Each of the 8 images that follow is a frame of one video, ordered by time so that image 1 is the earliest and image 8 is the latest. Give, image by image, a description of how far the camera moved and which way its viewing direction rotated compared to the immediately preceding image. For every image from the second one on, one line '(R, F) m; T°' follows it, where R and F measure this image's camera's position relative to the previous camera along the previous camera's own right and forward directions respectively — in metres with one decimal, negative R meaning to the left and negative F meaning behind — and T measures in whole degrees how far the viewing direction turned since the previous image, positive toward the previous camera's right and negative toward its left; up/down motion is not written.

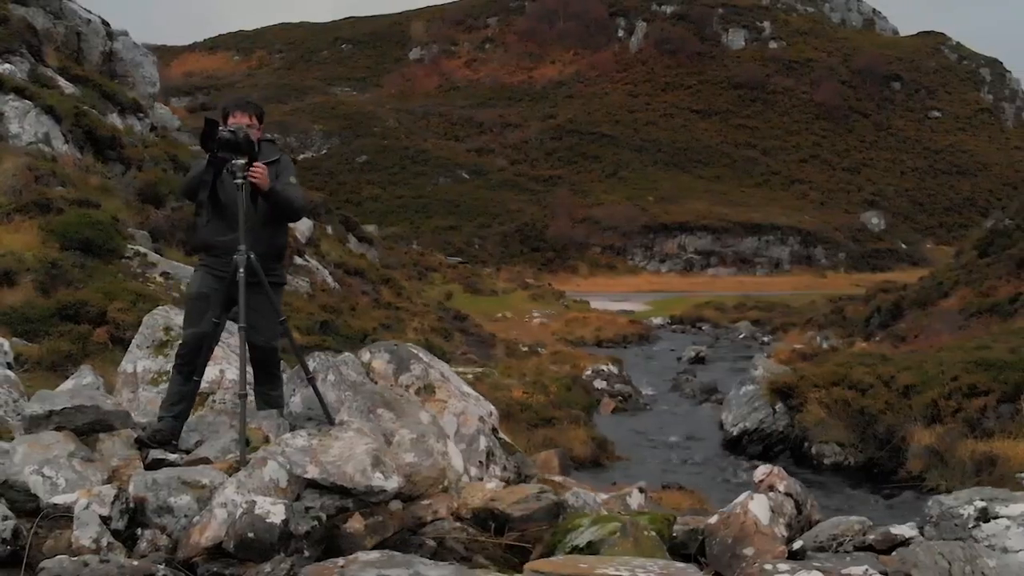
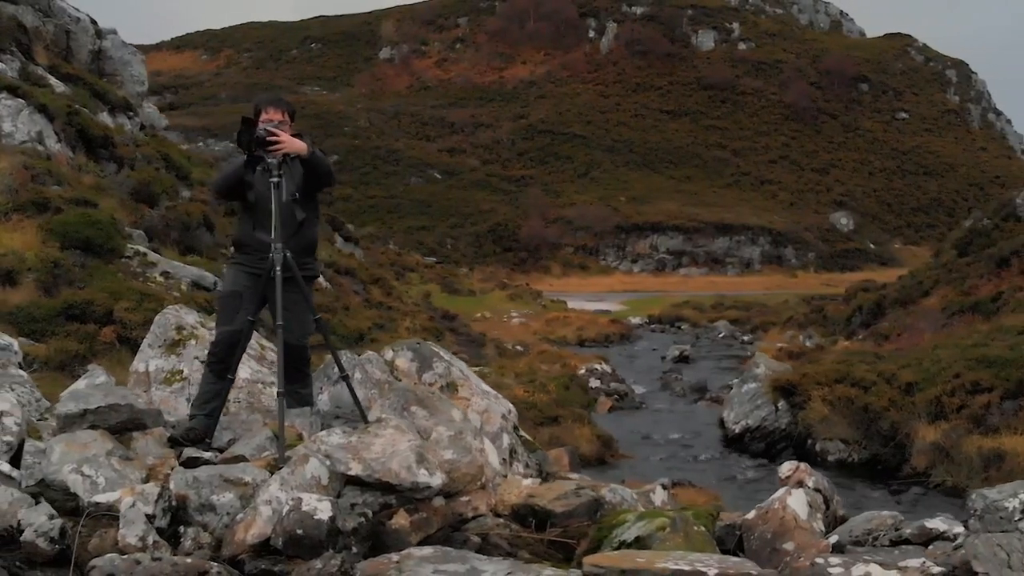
(-0.4, 0.0) m; +1°
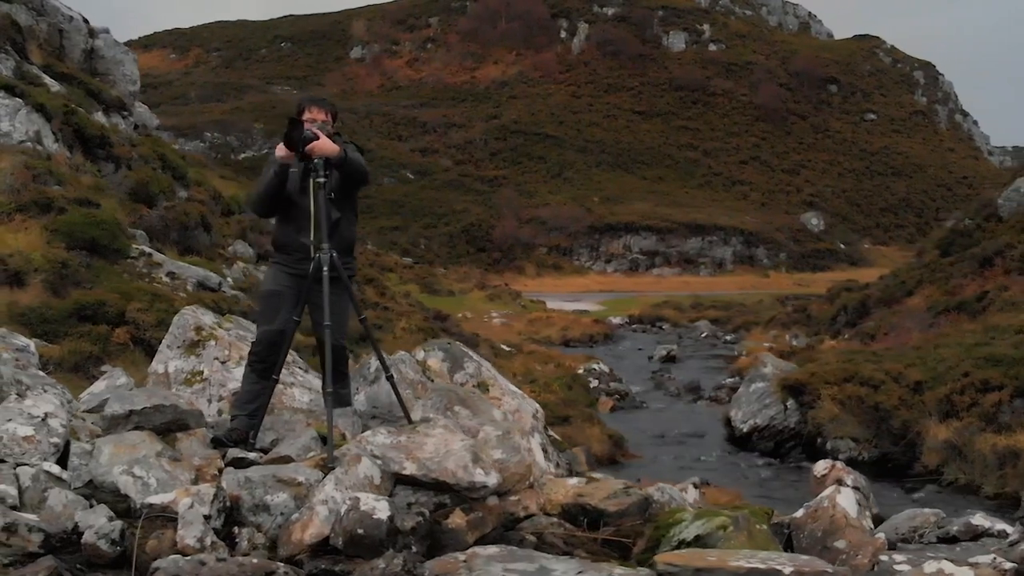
(-0.4, 0.0) m; +1°
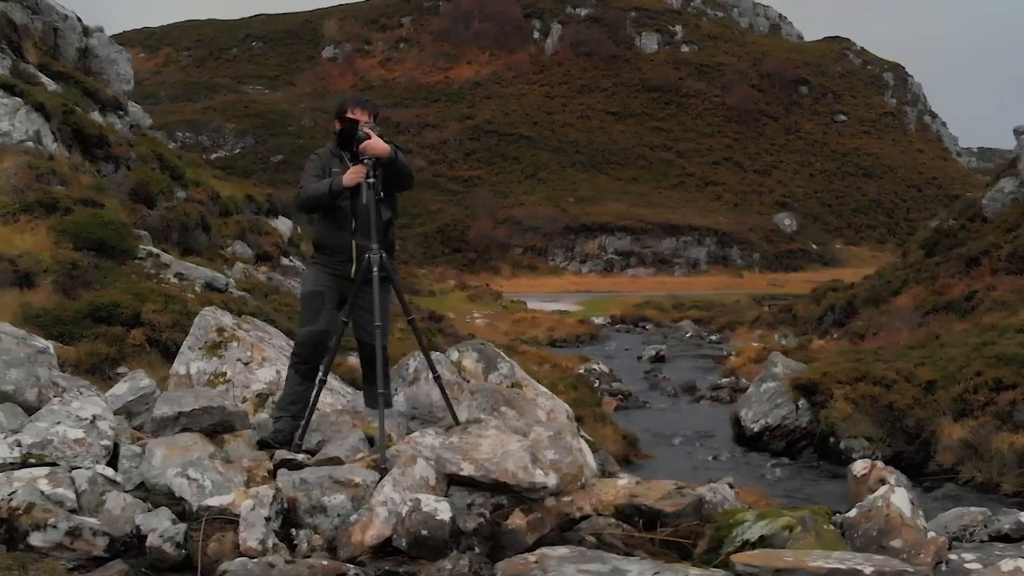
(-0.4, 0.0) m; +1°
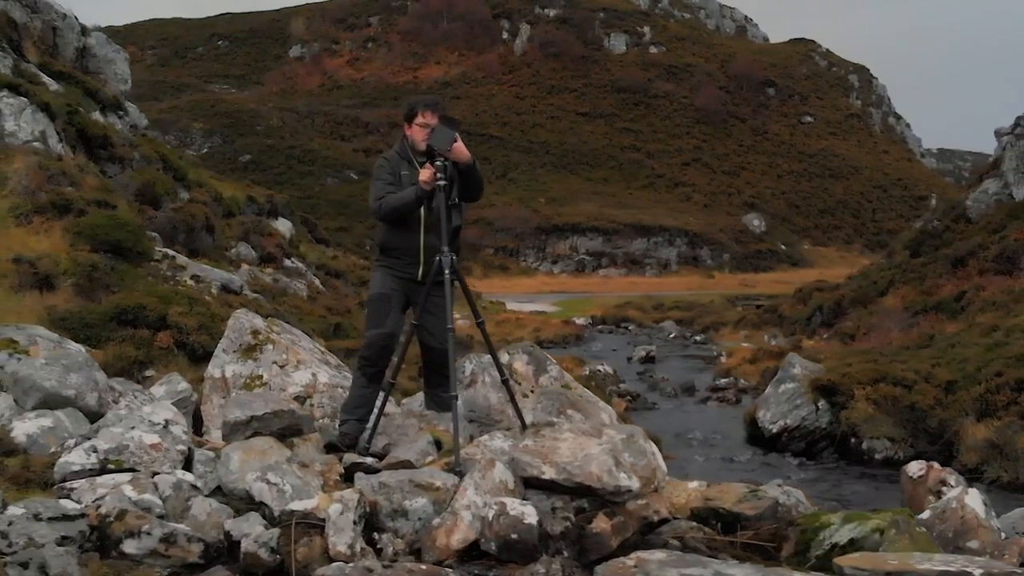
(-0.6, 0.0) m; +1°
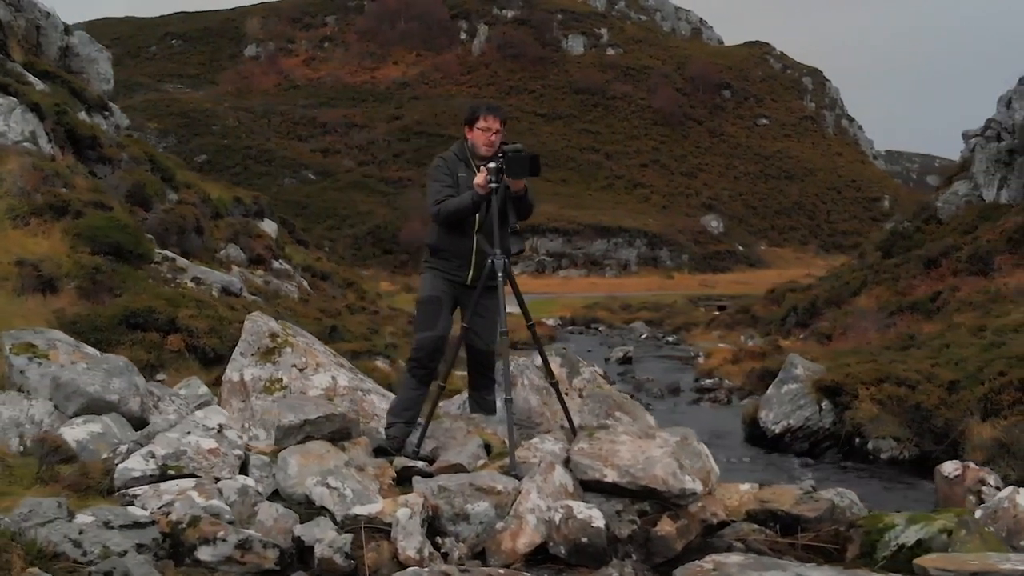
(-0.6, 0.0) m; +2°
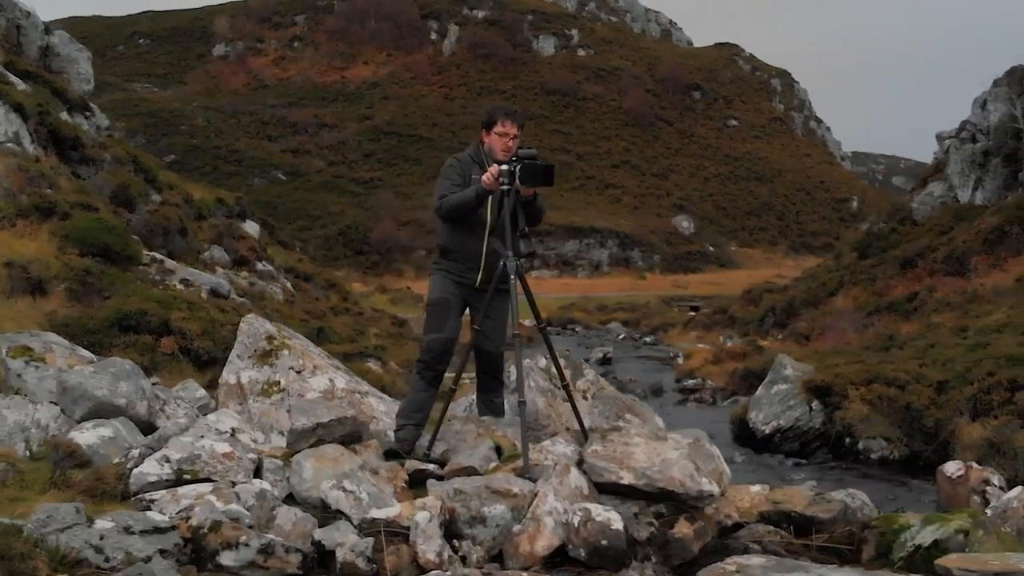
(-0.2, 0.0) m; +1°
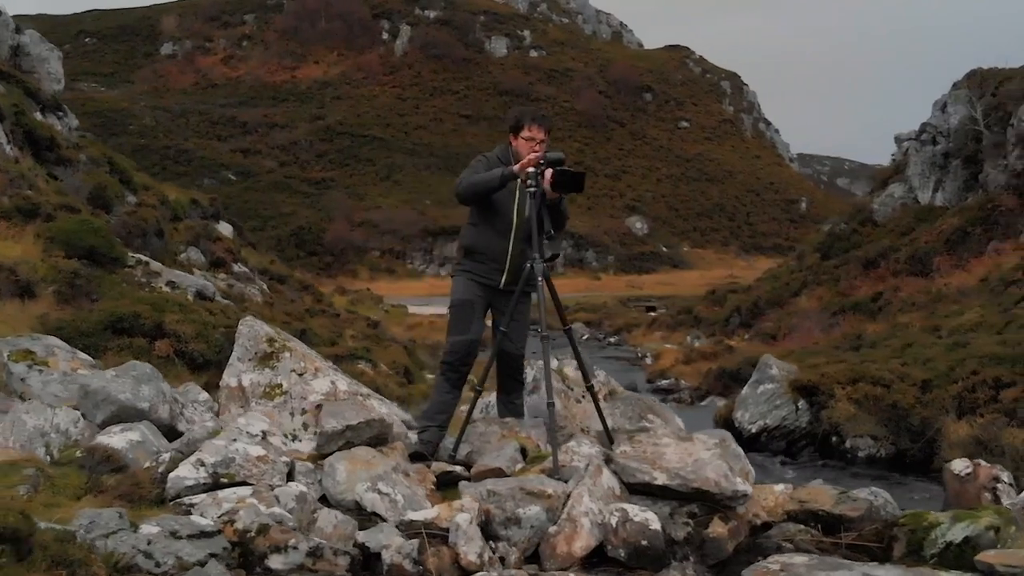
(-0.4, 0.0) m; +2°
